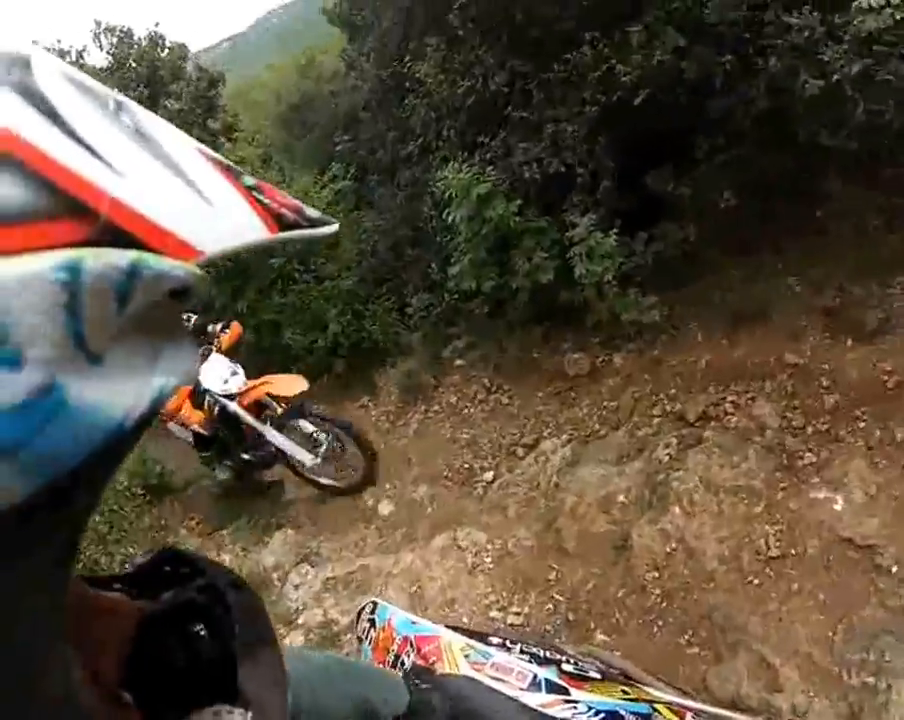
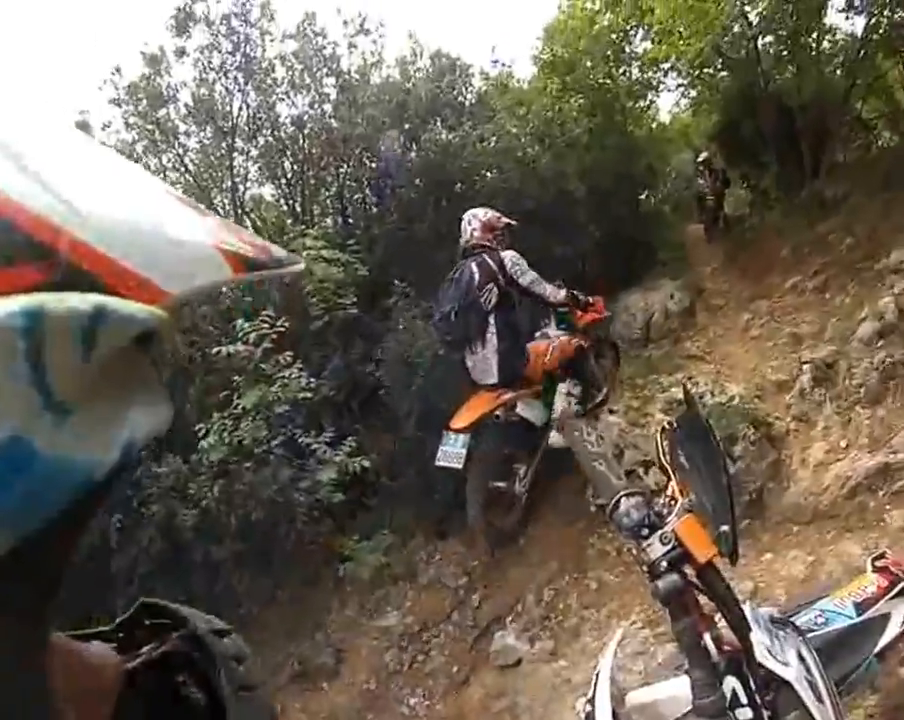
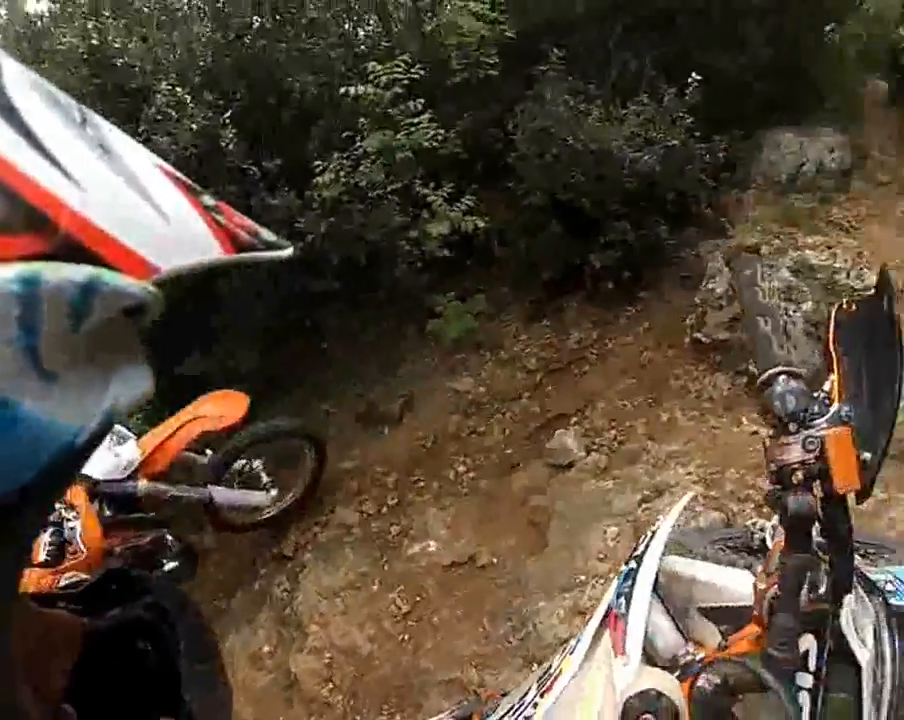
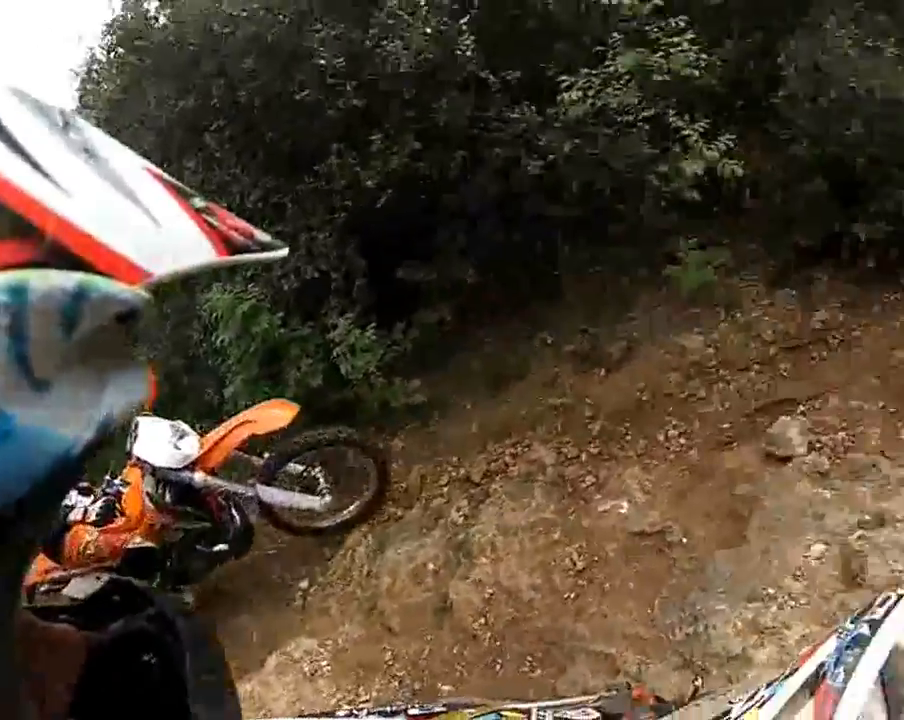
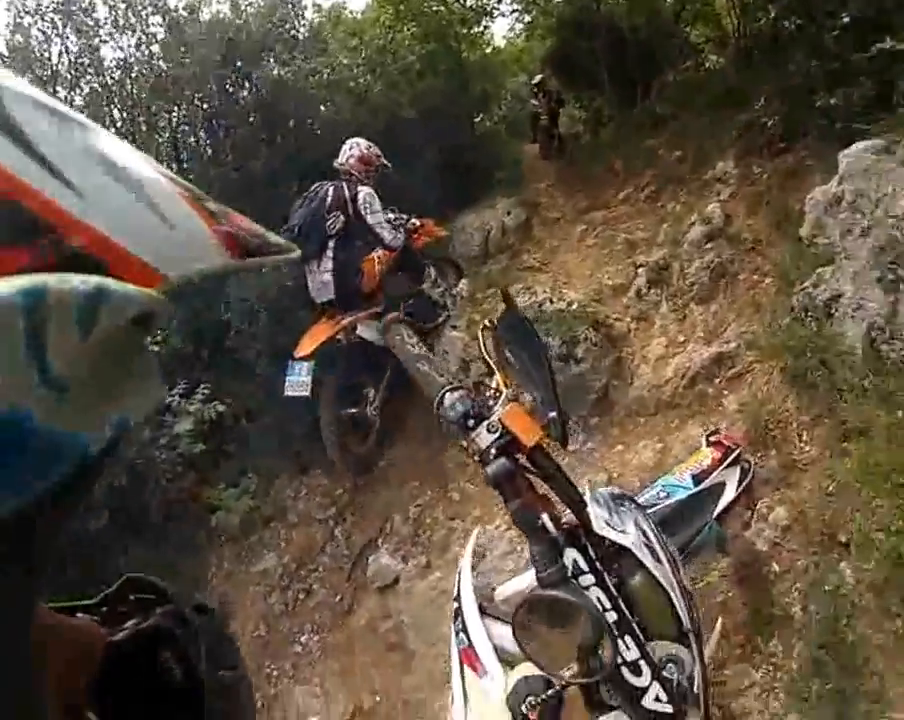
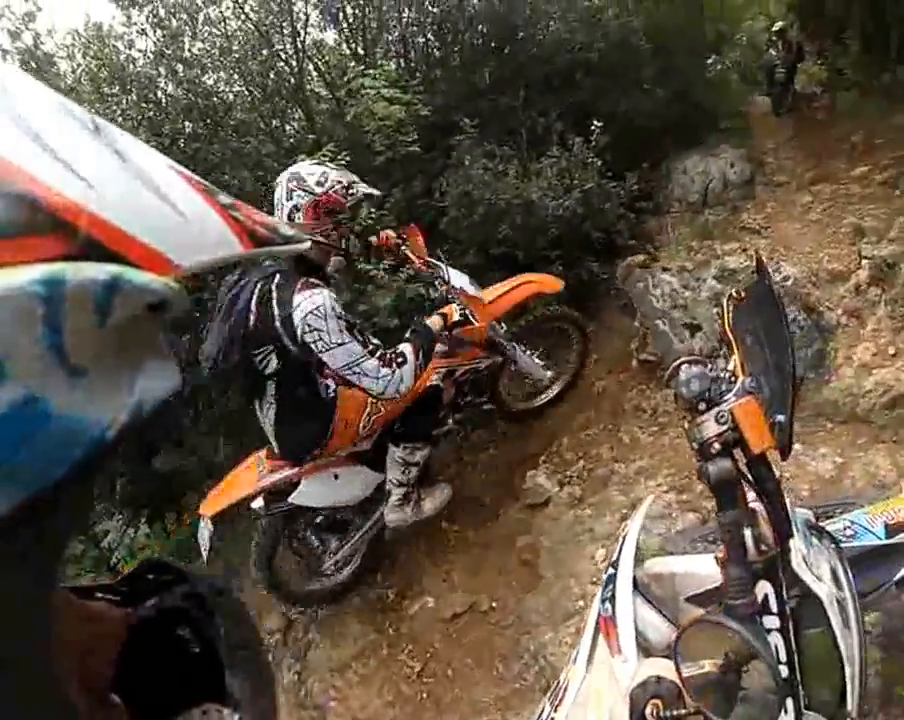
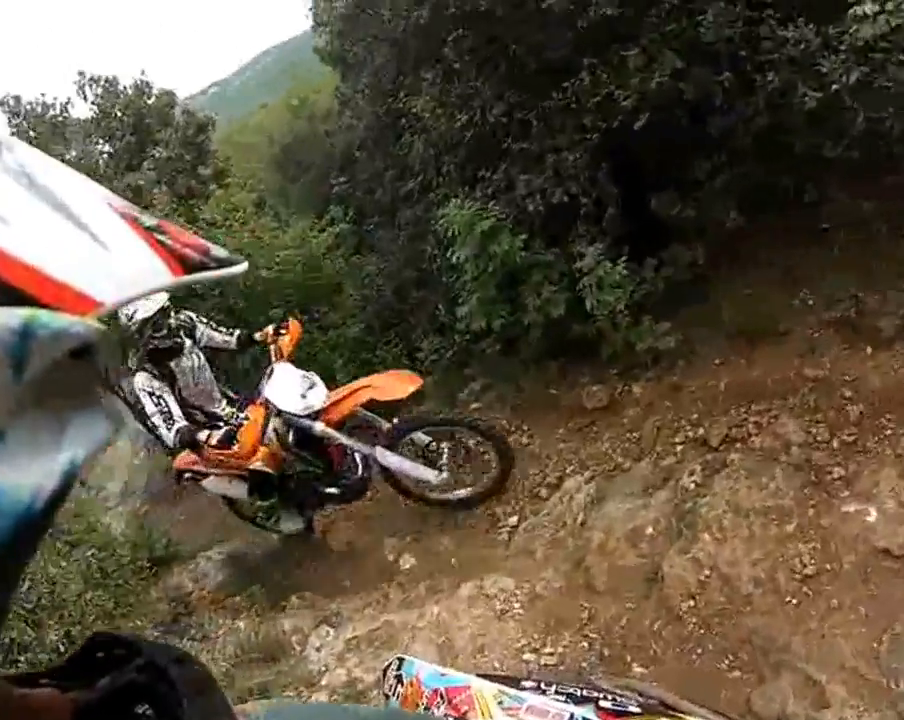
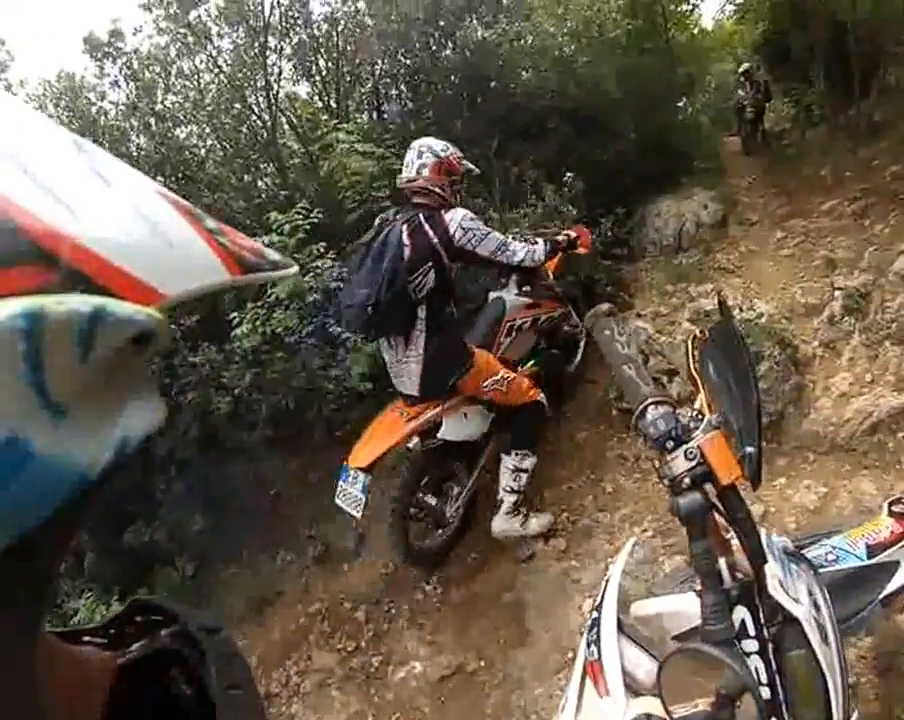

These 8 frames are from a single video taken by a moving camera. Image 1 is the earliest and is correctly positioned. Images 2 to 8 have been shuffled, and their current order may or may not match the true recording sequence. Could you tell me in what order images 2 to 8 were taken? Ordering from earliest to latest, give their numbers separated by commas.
7, 4, 3, 6, 8, 2, 5
